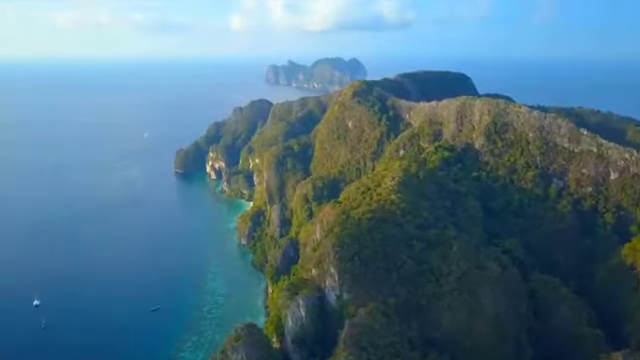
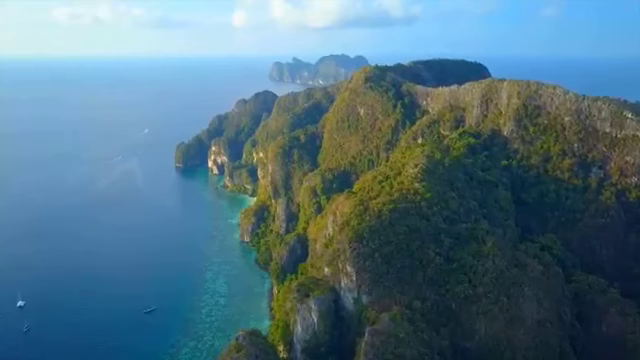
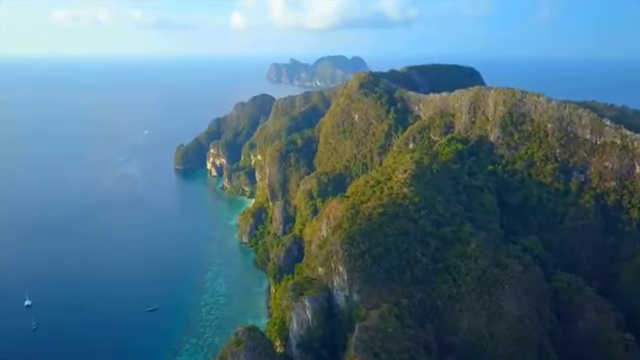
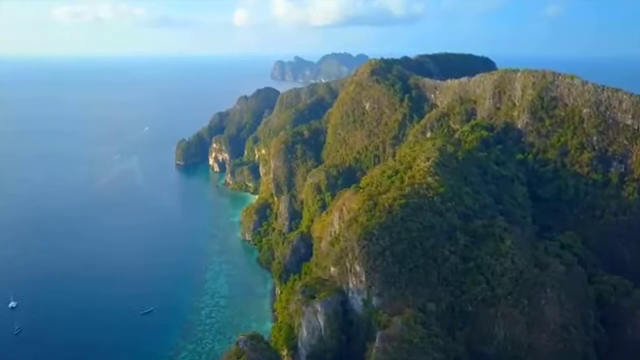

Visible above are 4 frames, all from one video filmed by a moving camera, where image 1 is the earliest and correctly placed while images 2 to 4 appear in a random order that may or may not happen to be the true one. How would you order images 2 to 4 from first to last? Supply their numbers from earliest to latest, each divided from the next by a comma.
3, 2, 4
